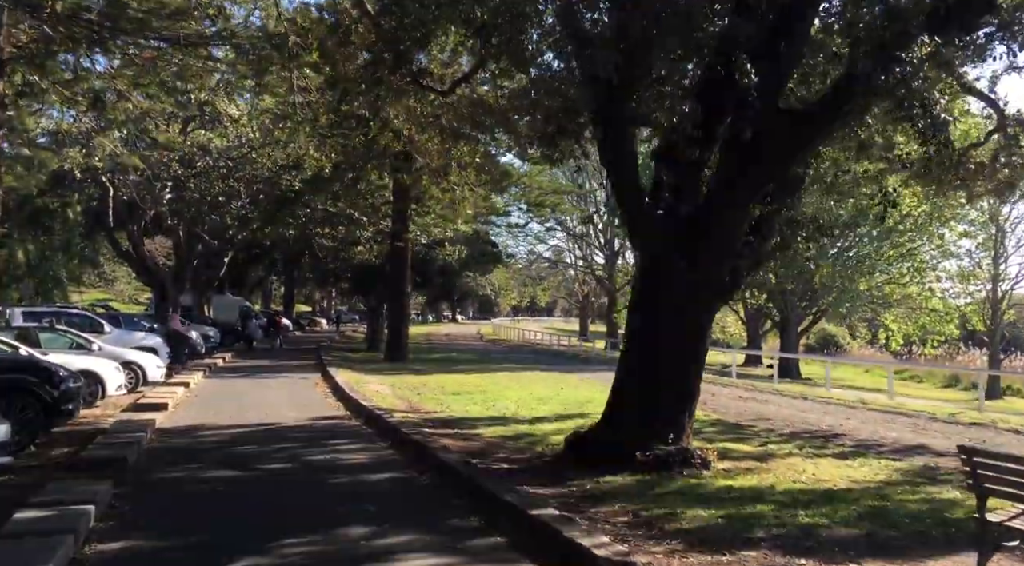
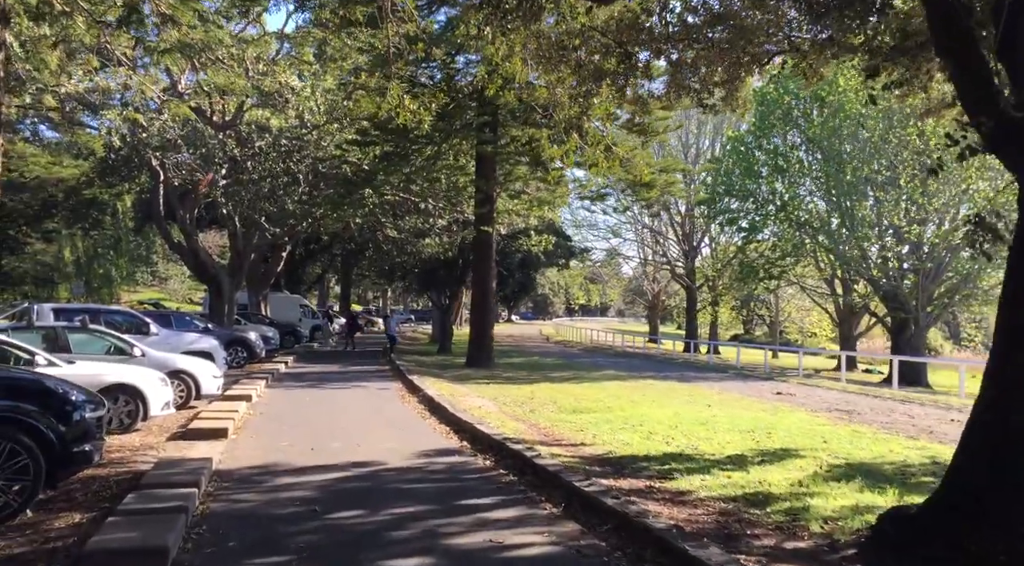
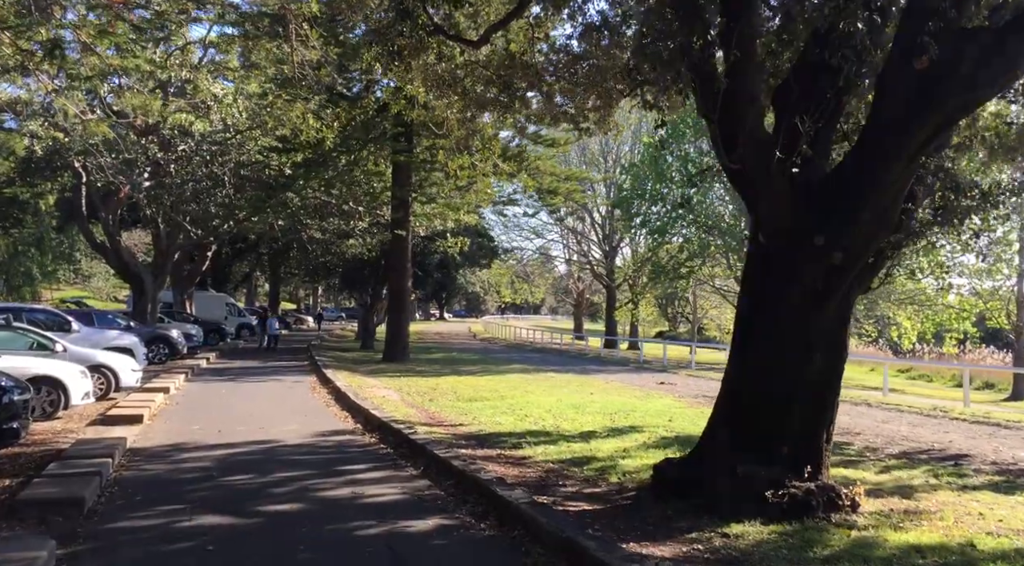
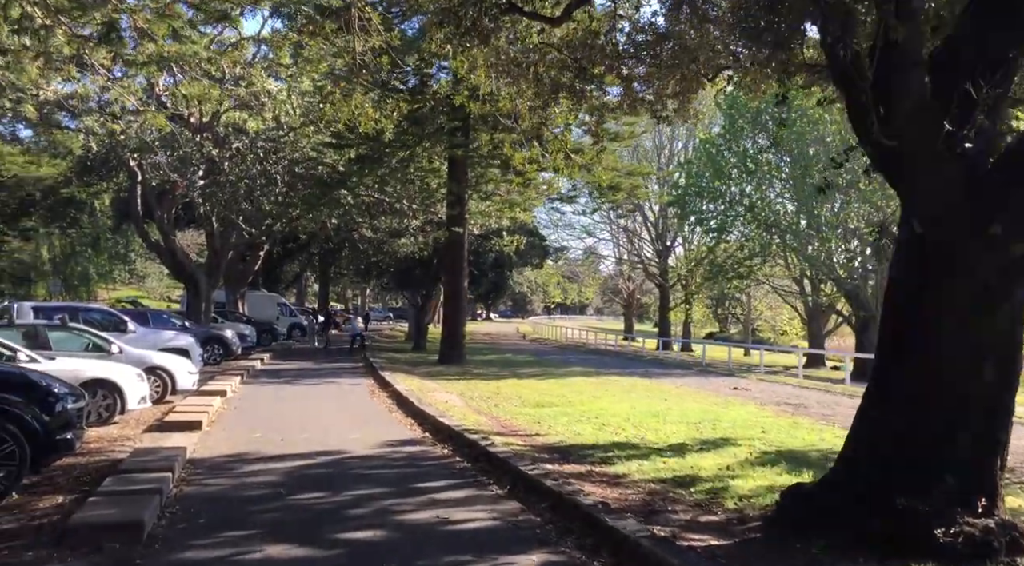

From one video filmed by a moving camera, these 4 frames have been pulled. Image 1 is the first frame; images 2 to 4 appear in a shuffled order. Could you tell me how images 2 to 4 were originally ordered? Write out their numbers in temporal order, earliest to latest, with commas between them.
3, 4, 2
